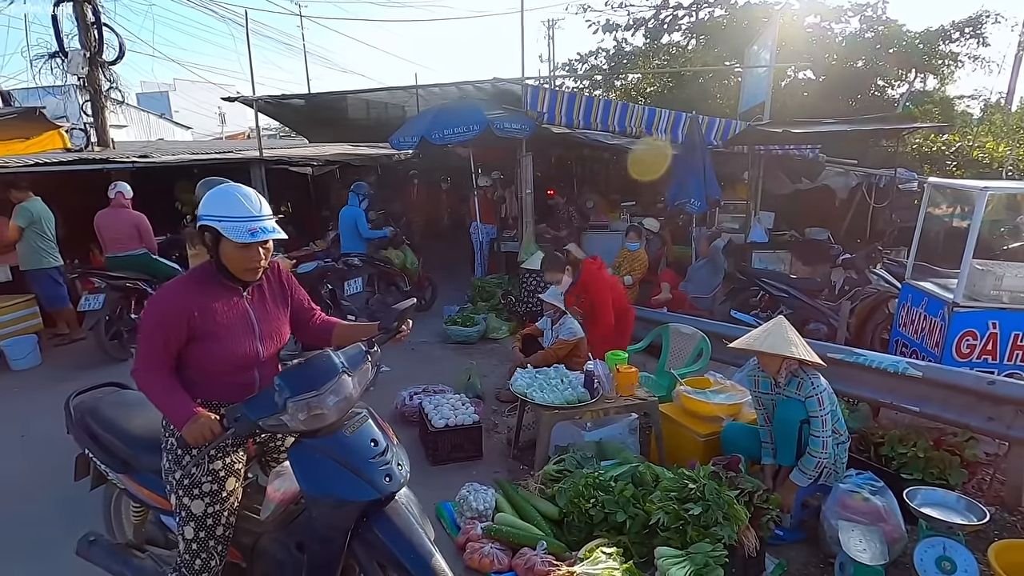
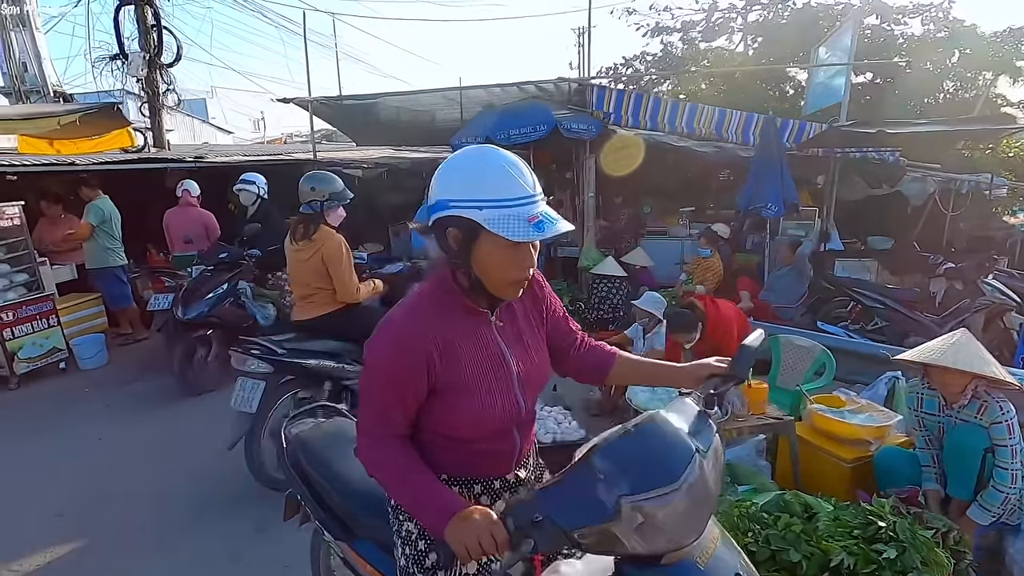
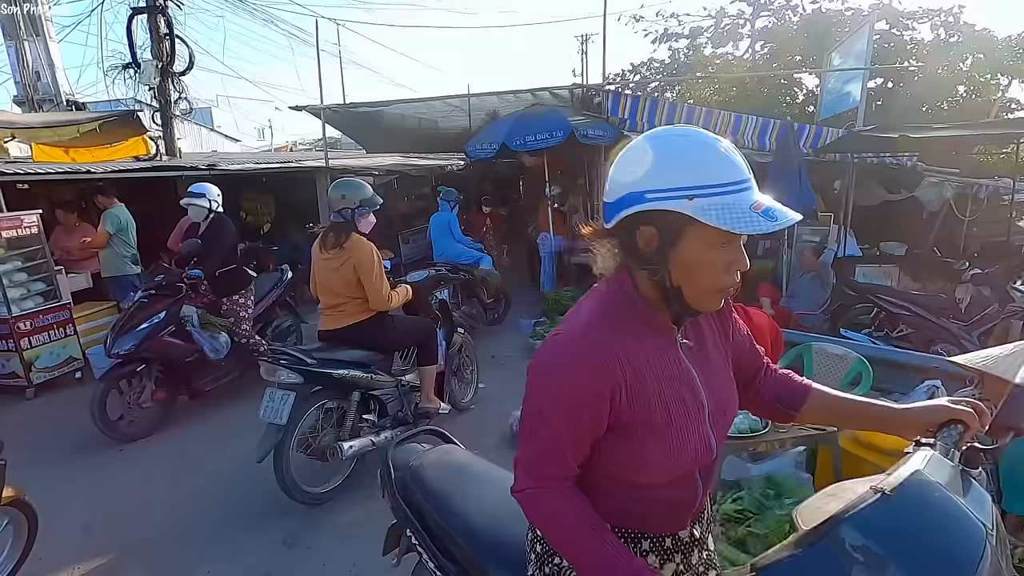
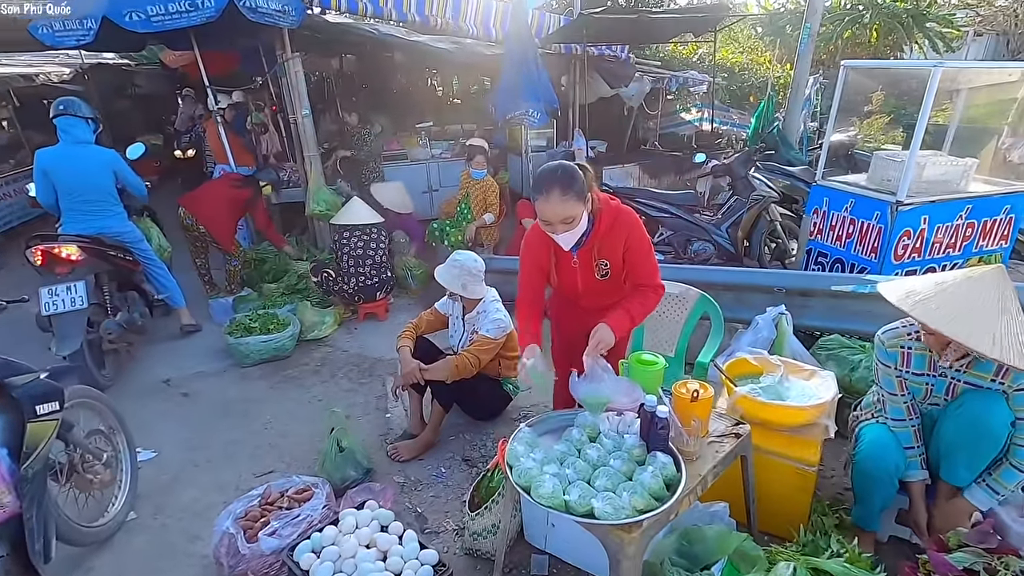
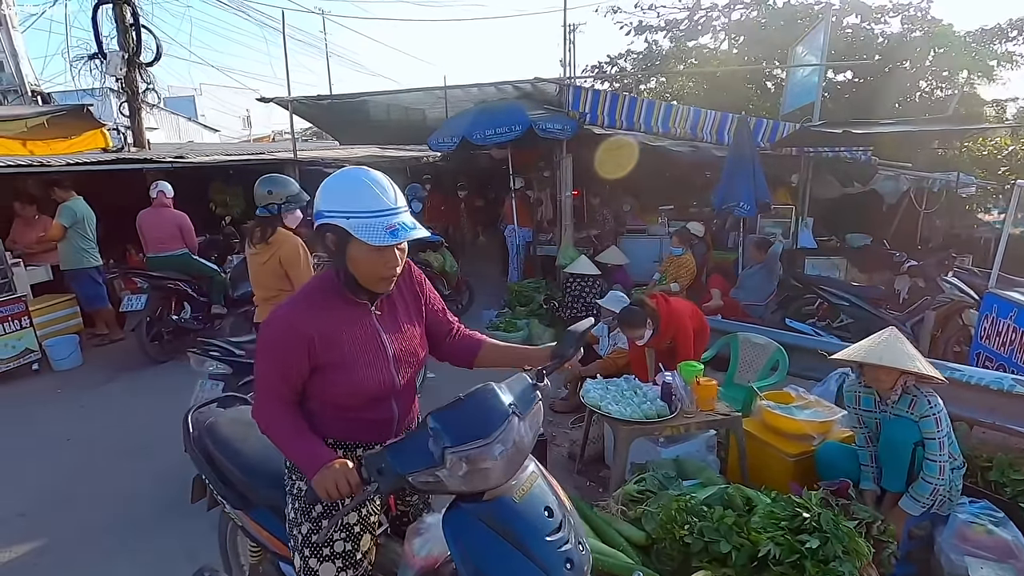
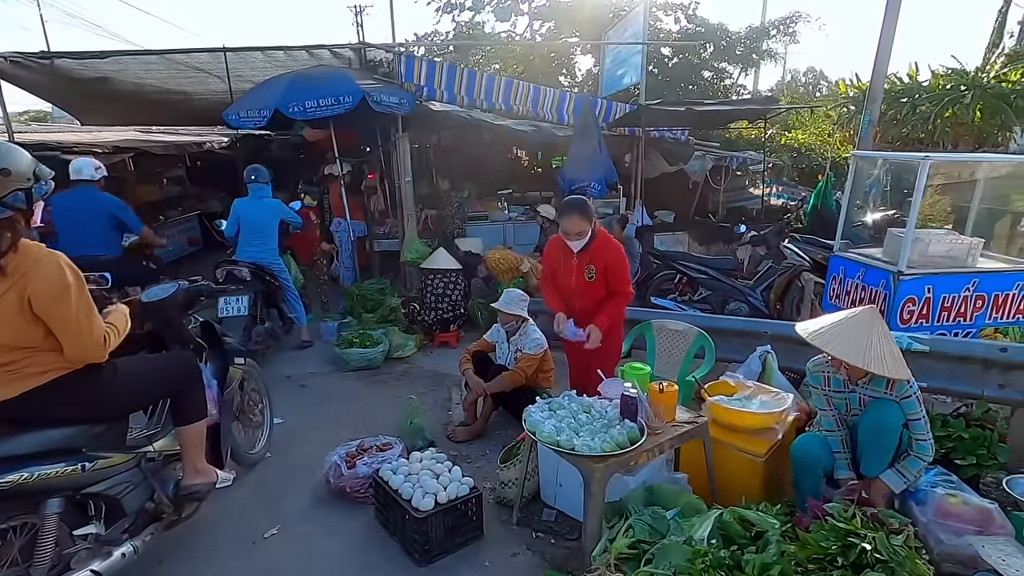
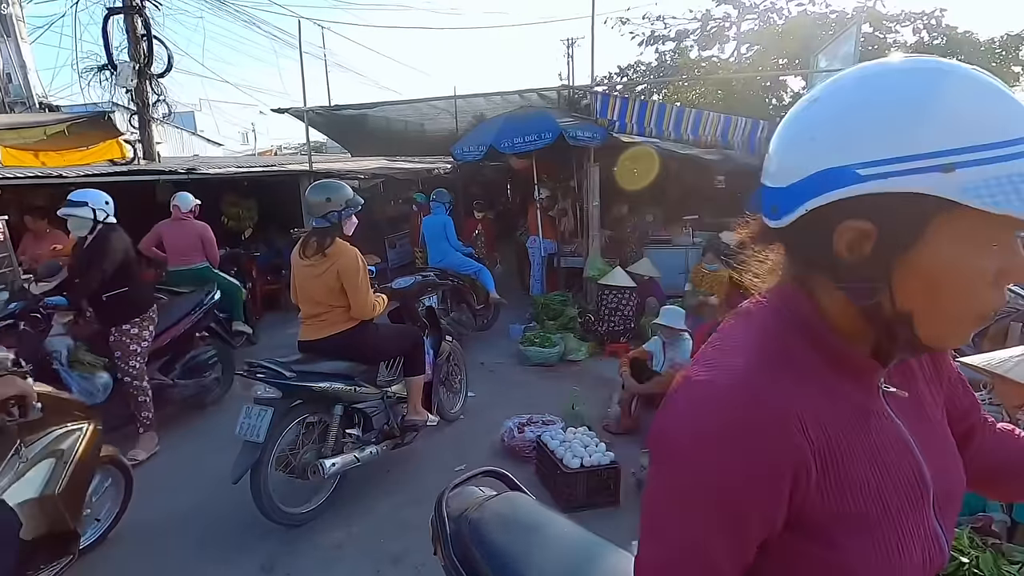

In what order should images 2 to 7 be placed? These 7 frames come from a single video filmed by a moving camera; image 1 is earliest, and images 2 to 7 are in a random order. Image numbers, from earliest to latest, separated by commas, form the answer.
5, 2, 3, 7, 6, 4
